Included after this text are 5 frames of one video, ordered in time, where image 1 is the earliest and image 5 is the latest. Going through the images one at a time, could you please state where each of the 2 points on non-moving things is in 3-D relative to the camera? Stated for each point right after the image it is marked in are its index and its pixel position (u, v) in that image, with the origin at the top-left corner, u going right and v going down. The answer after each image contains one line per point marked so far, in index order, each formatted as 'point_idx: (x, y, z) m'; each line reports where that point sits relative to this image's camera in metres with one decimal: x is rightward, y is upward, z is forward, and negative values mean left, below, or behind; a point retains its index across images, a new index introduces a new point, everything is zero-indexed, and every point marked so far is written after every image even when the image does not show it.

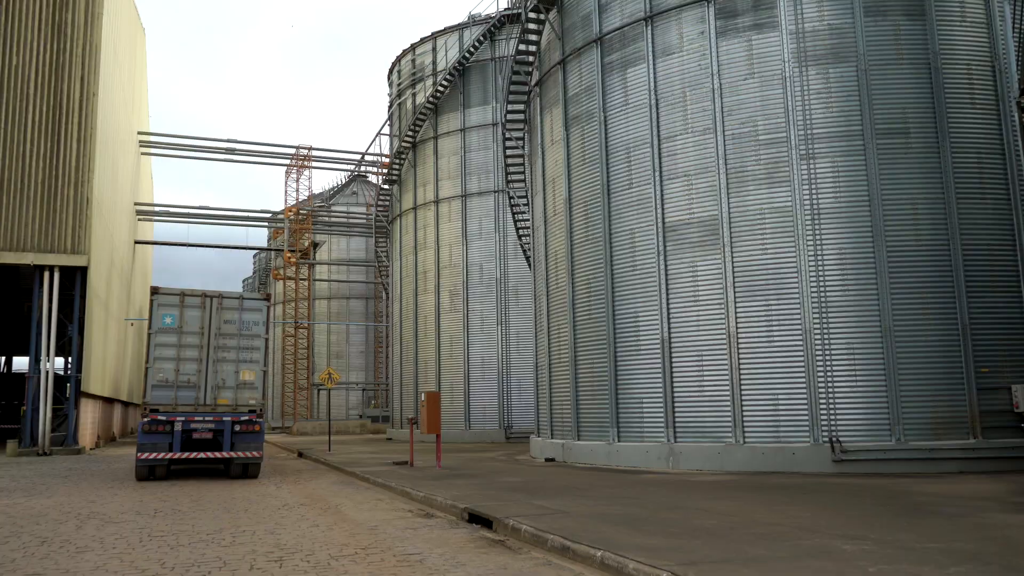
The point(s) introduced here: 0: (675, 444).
0: (+3.7, -3.6, +18.2) m
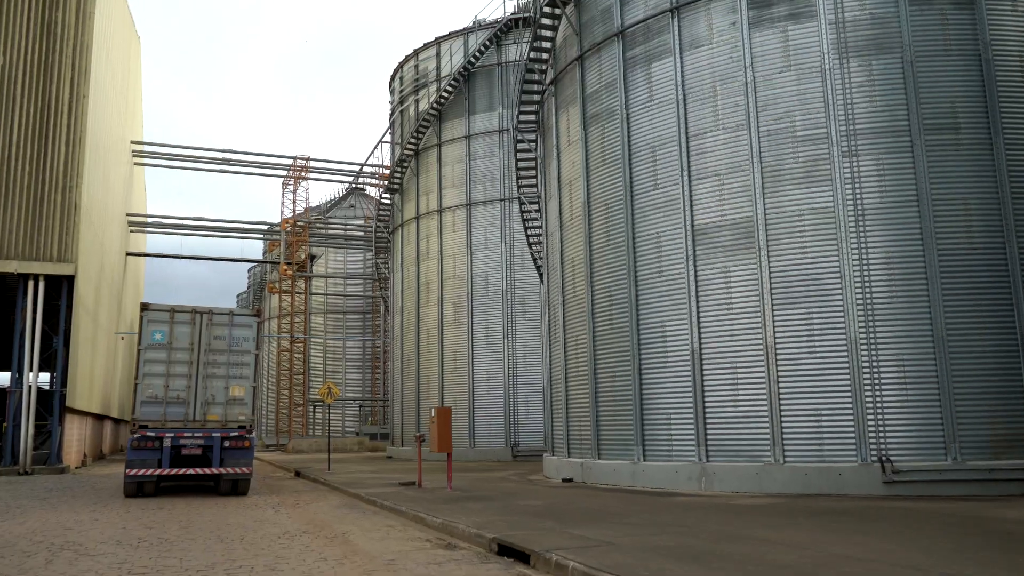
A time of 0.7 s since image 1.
0: (+4.1, -3.7, +16.8) m
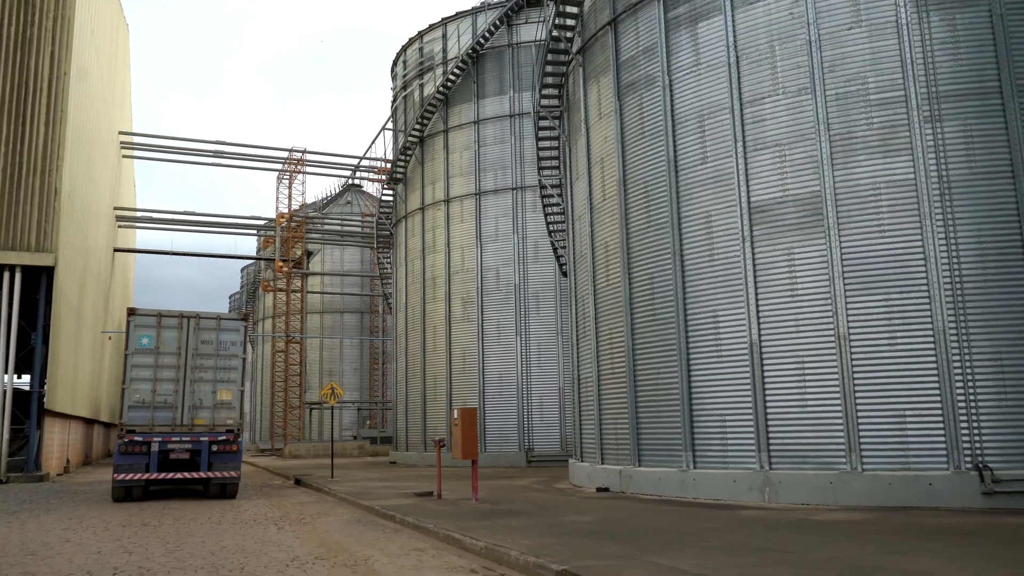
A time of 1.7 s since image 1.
0: (+4.8, -3.4, +14.7) m
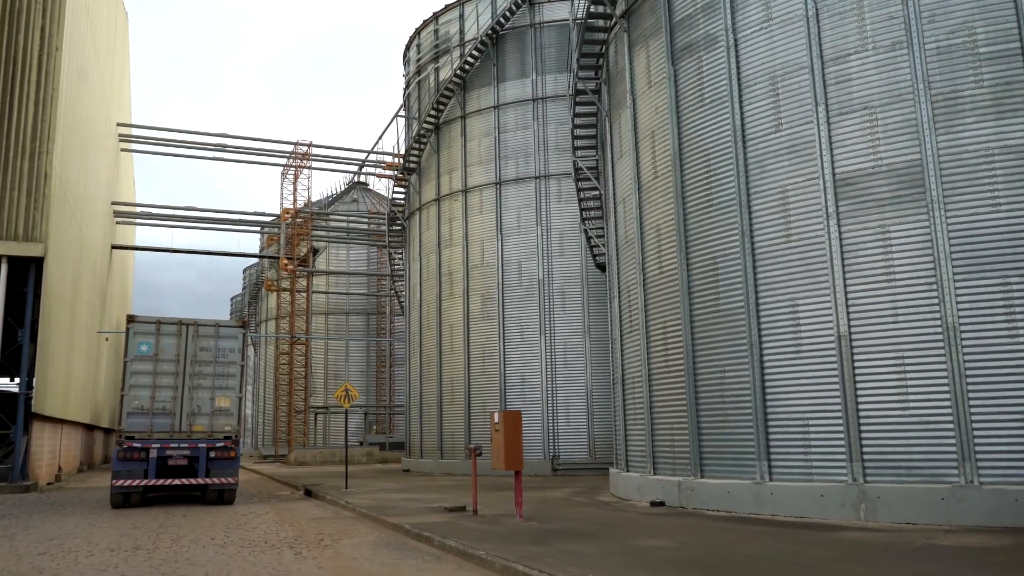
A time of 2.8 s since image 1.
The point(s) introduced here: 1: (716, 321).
0: (+5.6, -3.2, +12.6) m
1: (+3.9, -0.6, +15.2) m
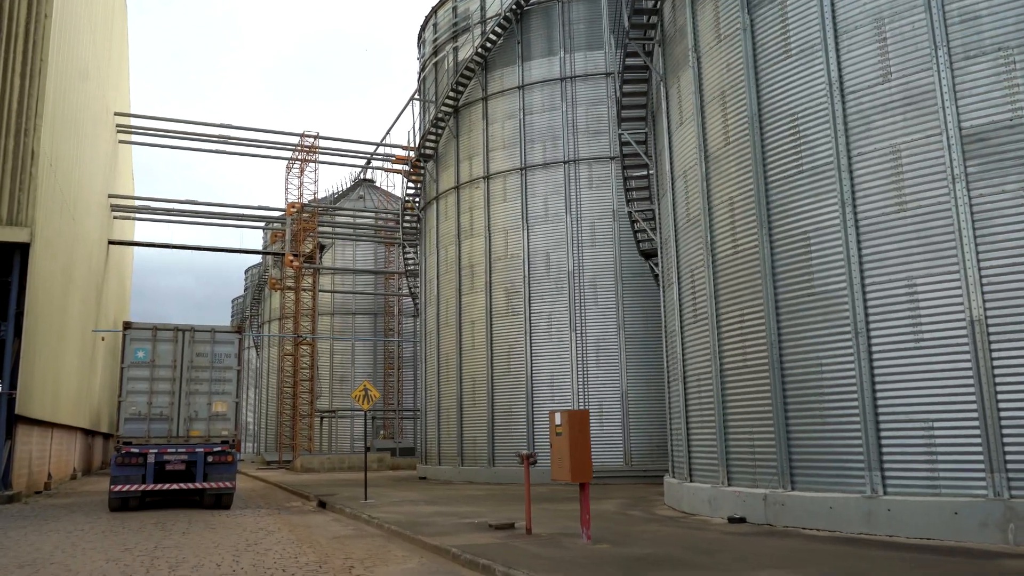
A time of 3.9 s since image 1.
0: (+6.6, -2.8, +10.4) m
1: (+4.9, -0.3, +13.0) m
